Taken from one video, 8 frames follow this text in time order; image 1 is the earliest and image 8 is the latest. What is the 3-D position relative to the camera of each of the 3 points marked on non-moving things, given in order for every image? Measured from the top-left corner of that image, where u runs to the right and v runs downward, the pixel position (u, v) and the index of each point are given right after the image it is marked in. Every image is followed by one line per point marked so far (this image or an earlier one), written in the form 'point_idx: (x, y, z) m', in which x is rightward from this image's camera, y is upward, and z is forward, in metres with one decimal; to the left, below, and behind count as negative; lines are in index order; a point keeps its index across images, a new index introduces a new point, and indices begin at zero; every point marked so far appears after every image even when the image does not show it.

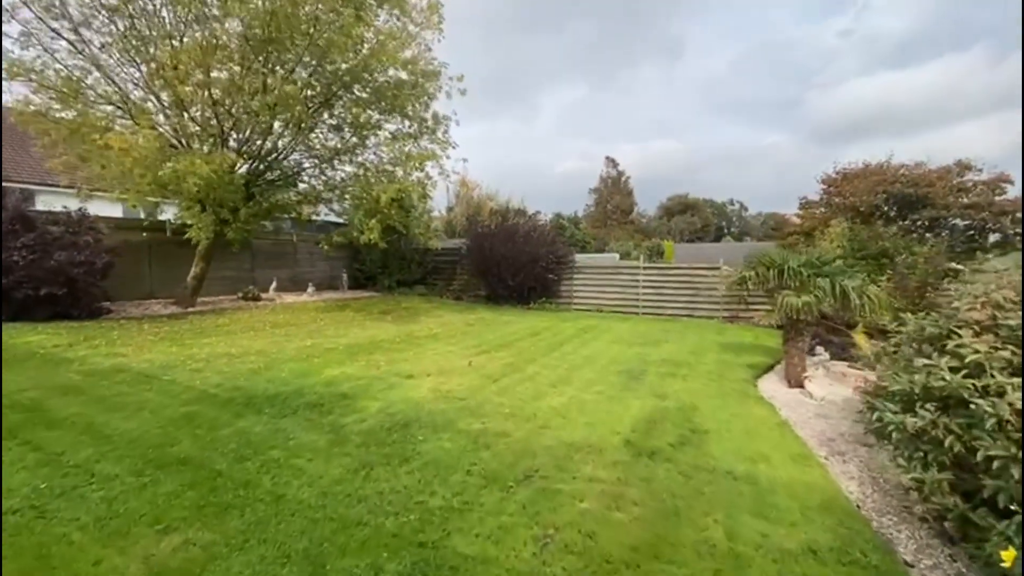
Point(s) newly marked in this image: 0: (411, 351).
0: (-1.4, -0.8, +6.5) m
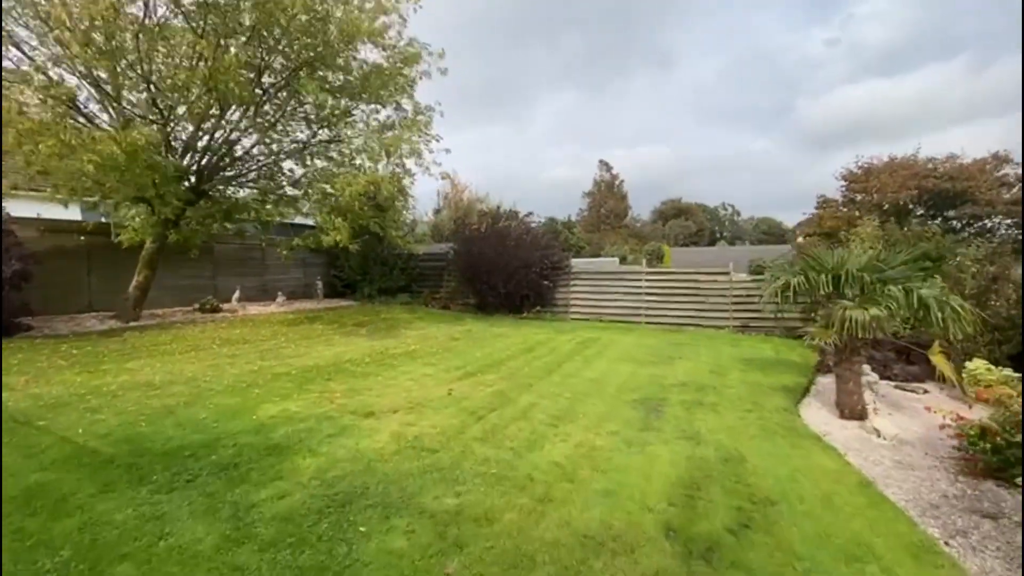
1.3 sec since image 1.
0: (-1.5, -1.0, +5.4) m
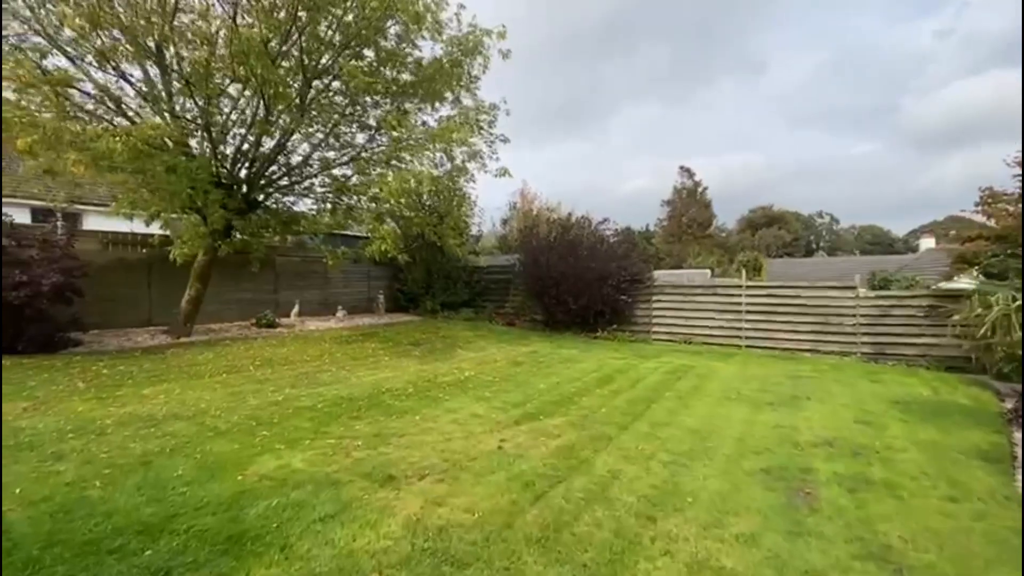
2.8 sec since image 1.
0: (-0.8, -1.1, +4.3) m
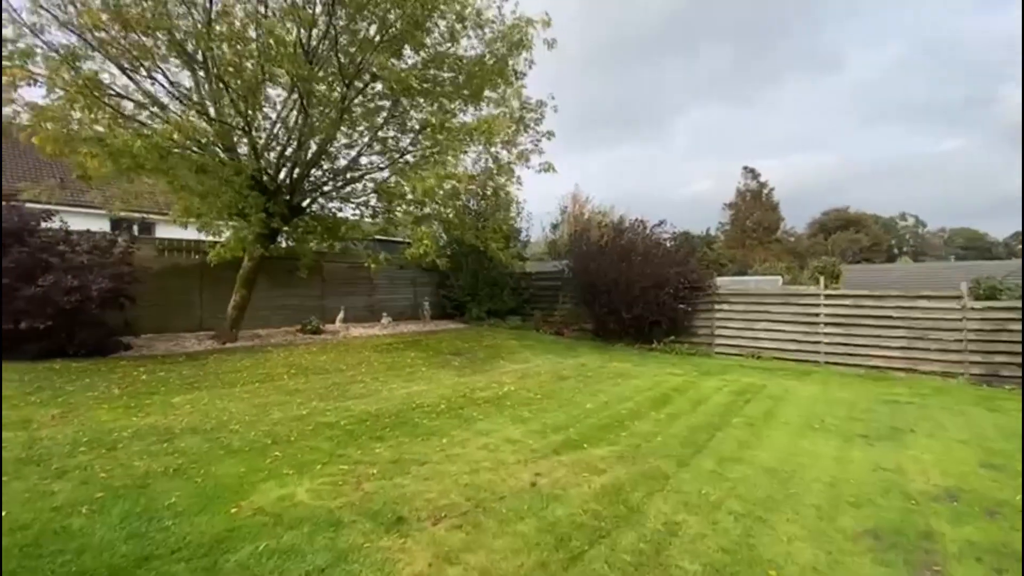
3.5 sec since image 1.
0: (-0.5, -1.2, +3.9) m
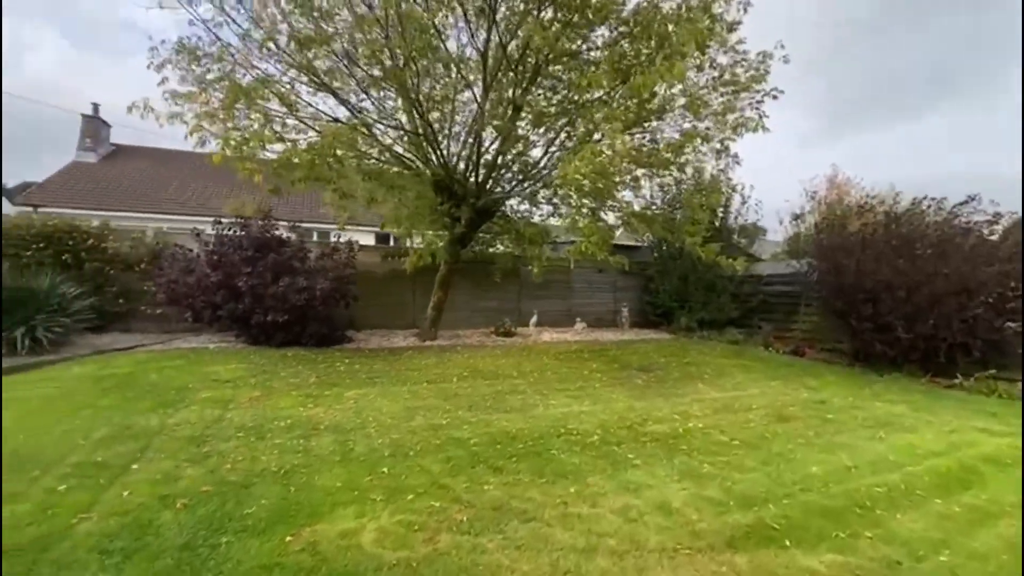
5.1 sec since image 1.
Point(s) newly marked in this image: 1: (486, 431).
0: (+0.5, -1.2, +3.0) m
1: (-0.2, -1.1, +3.8) m
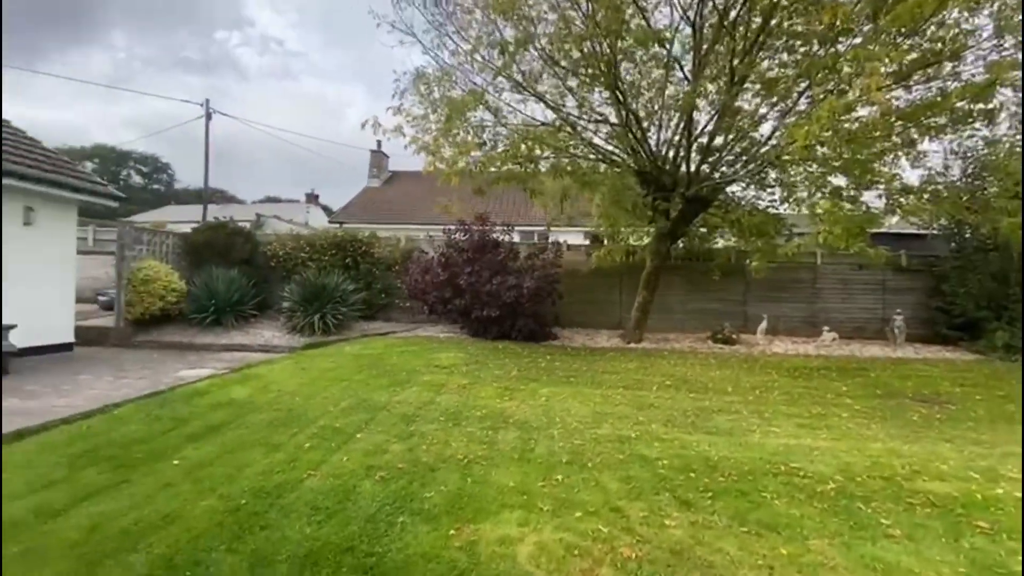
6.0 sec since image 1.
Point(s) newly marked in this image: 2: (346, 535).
0: (+1.4, -1.2, +2.3) m
1: (+1.2, -1.1, +3.3) m
2: (-0.8, -1.1, +2.2) m
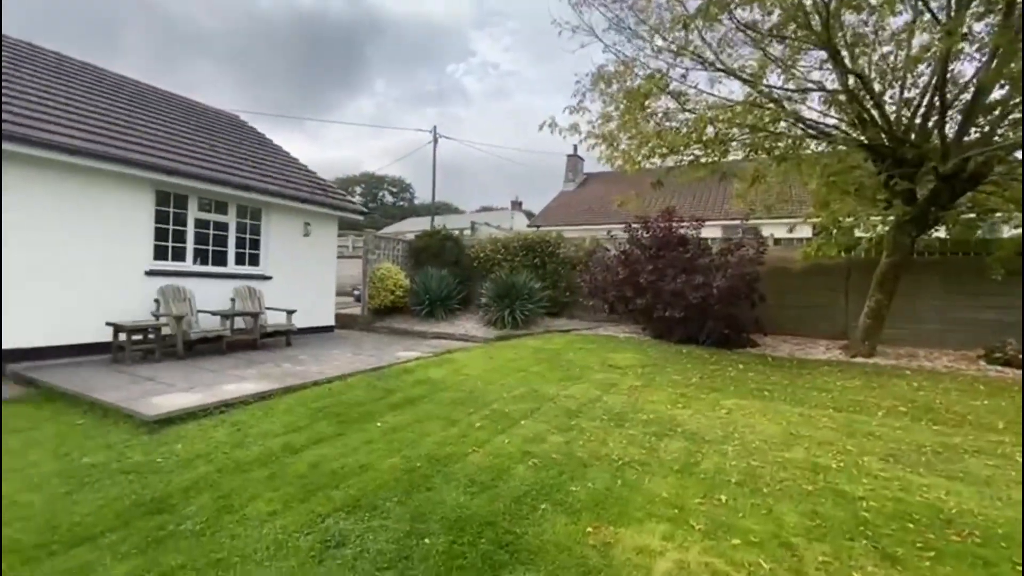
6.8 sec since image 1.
0: (+1.9, -1.2, +1.6) m
1: (+2.1, -1.1, +2.6) m
2: (-0.1, -1.1, +2.3) m
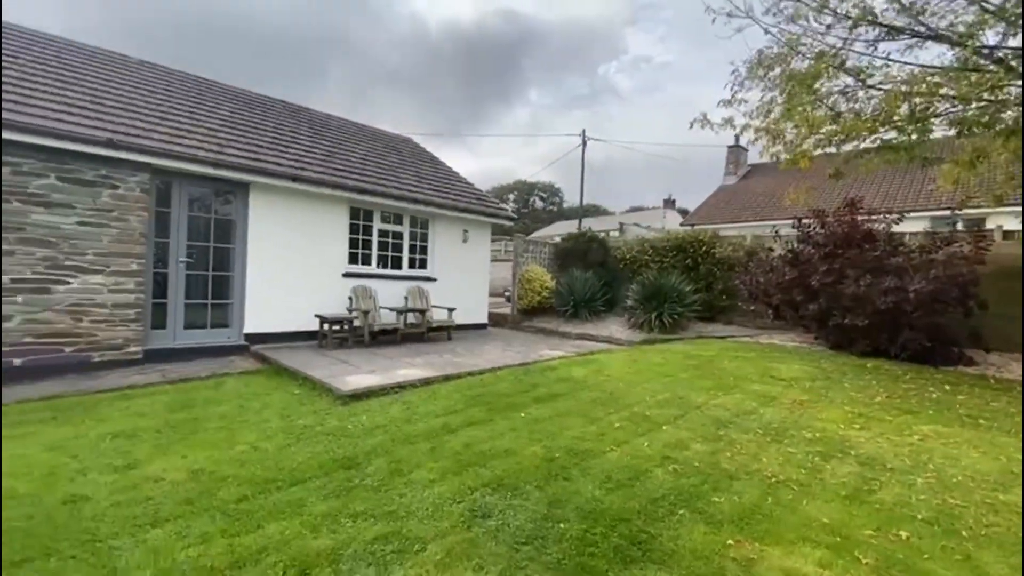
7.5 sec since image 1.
0: (+2.3, -1.2, +1.0) m
1: (+2.7, -1.2, +1.9) m
2: (+0.6, -1.1, +2.4) m
